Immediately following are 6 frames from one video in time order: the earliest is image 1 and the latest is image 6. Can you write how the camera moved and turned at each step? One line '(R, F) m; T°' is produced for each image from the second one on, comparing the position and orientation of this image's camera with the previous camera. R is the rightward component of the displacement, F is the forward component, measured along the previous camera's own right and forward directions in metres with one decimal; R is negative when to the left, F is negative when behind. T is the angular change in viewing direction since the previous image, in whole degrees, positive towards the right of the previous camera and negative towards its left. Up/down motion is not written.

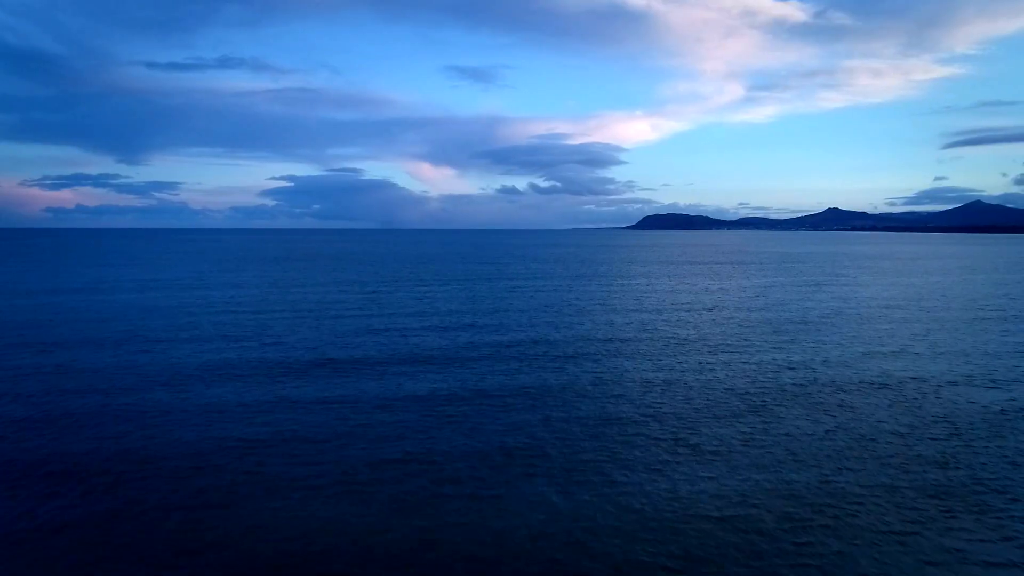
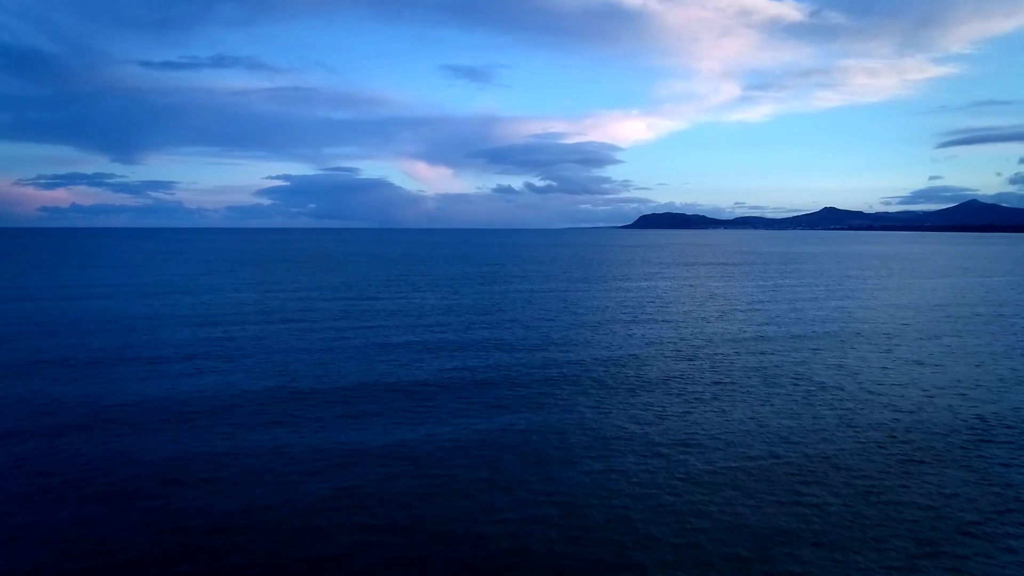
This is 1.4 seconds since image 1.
(-0.1, +1.3) m; 0°
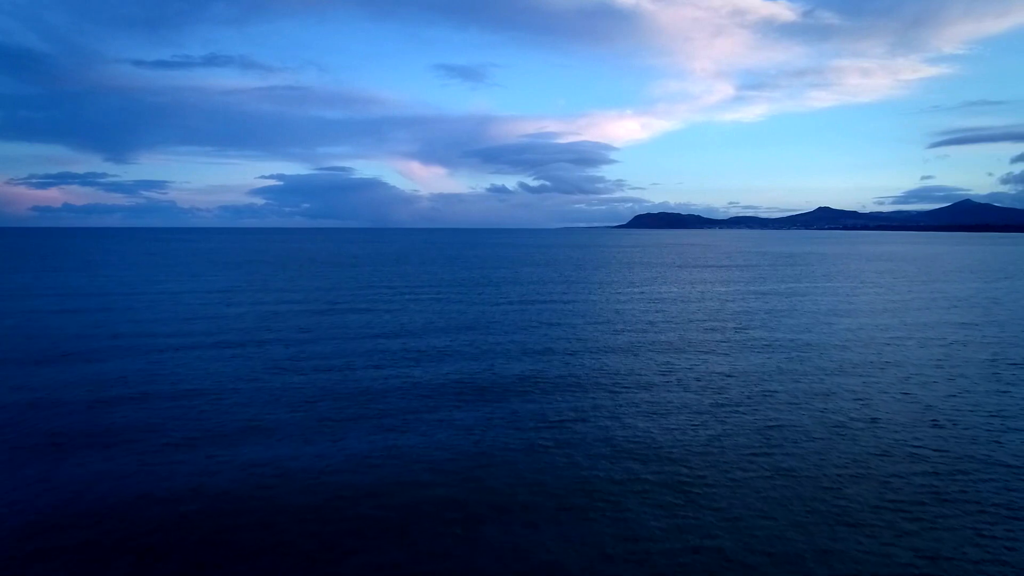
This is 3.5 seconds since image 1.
(-1.3, +2.5) m; 0°
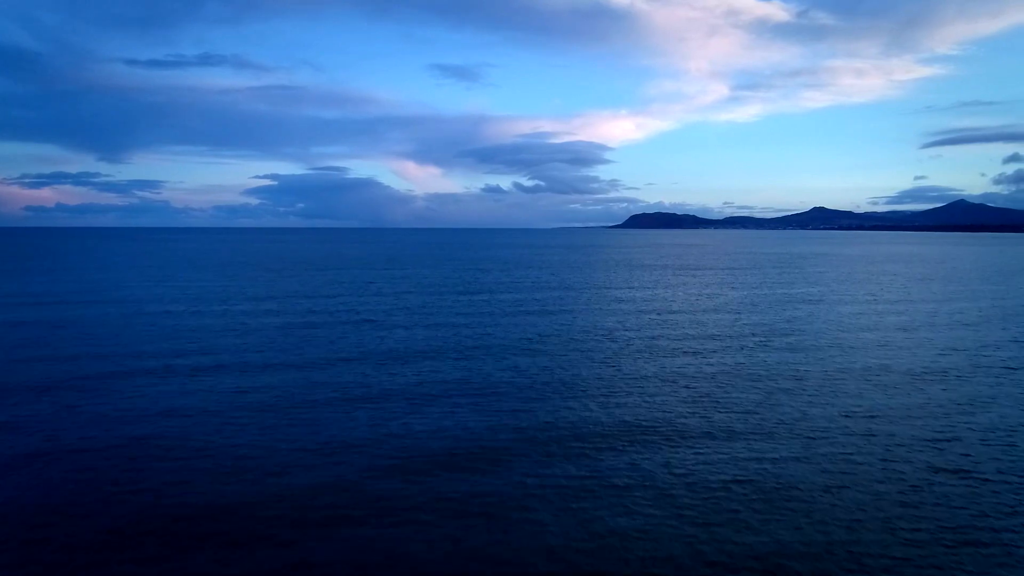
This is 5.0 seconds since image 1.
(-0.5, +3.8) m; 0°
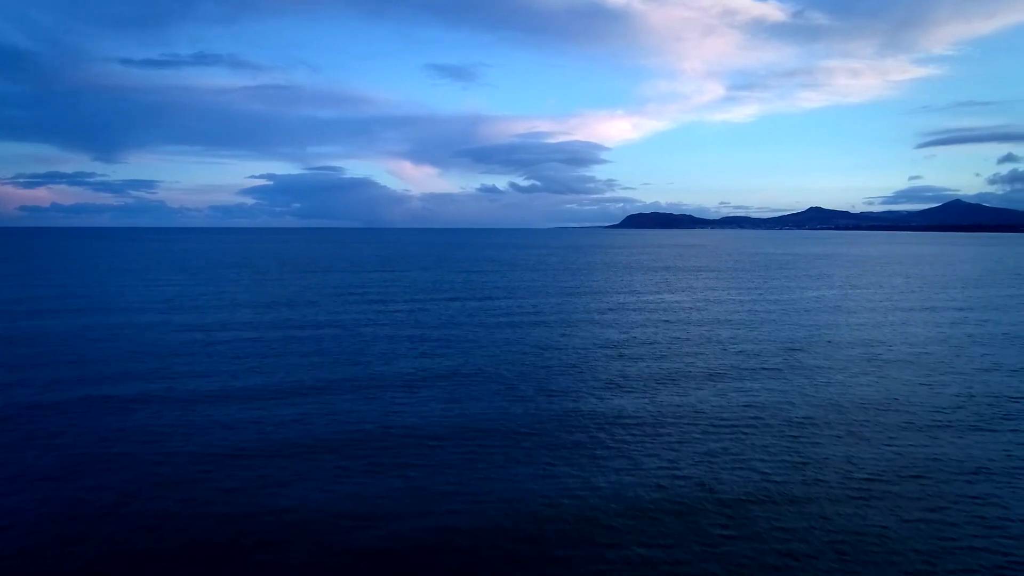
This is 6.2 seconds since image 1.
(-0.8, +2.4) m; 0°
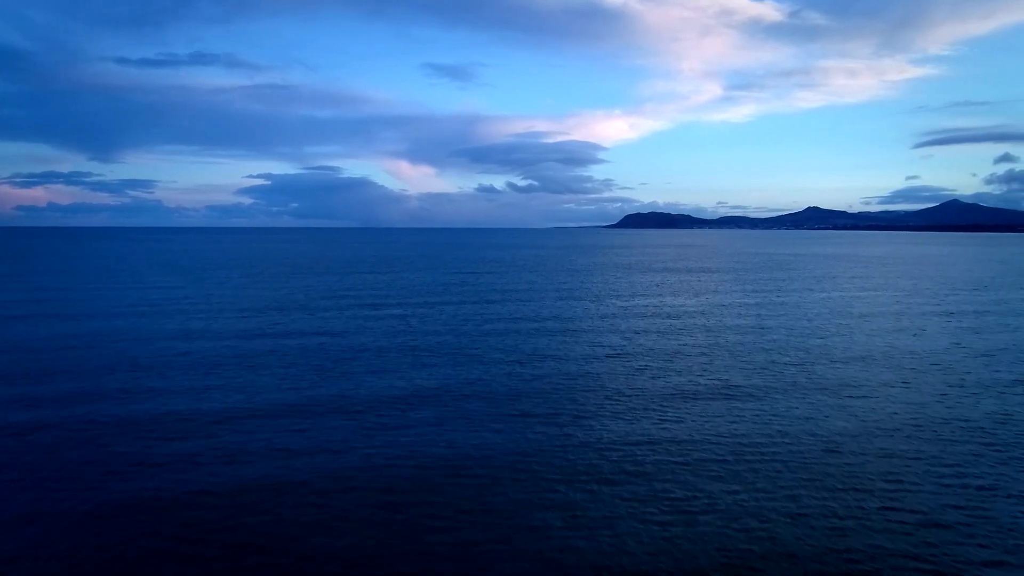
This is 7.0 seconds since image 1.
(-0.2, +2.4) m; 0°
